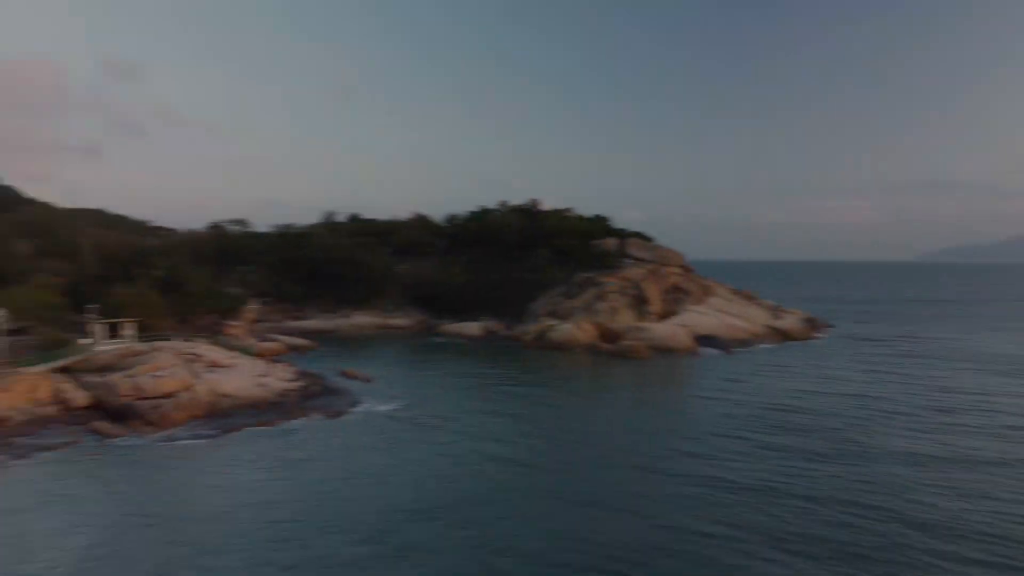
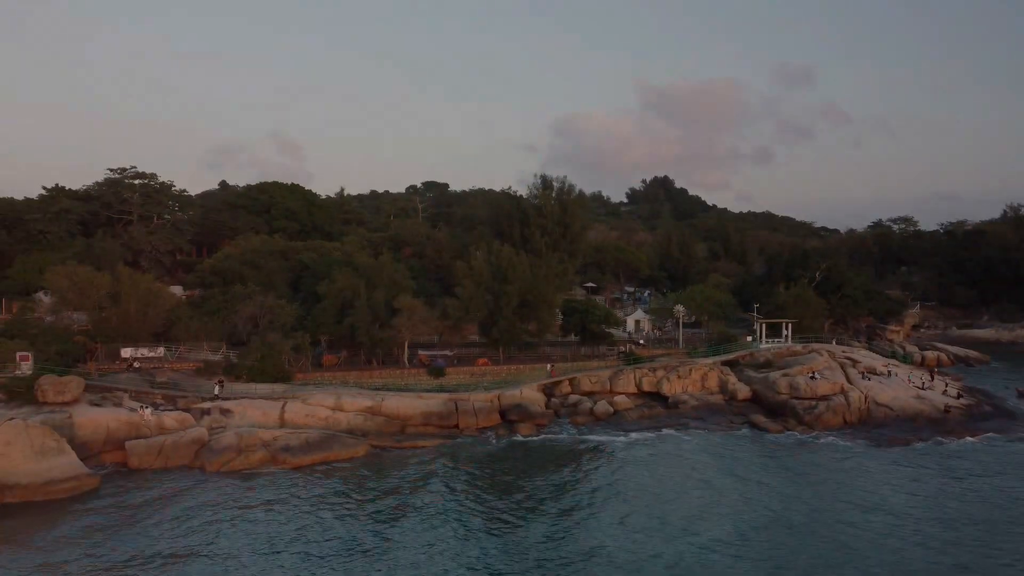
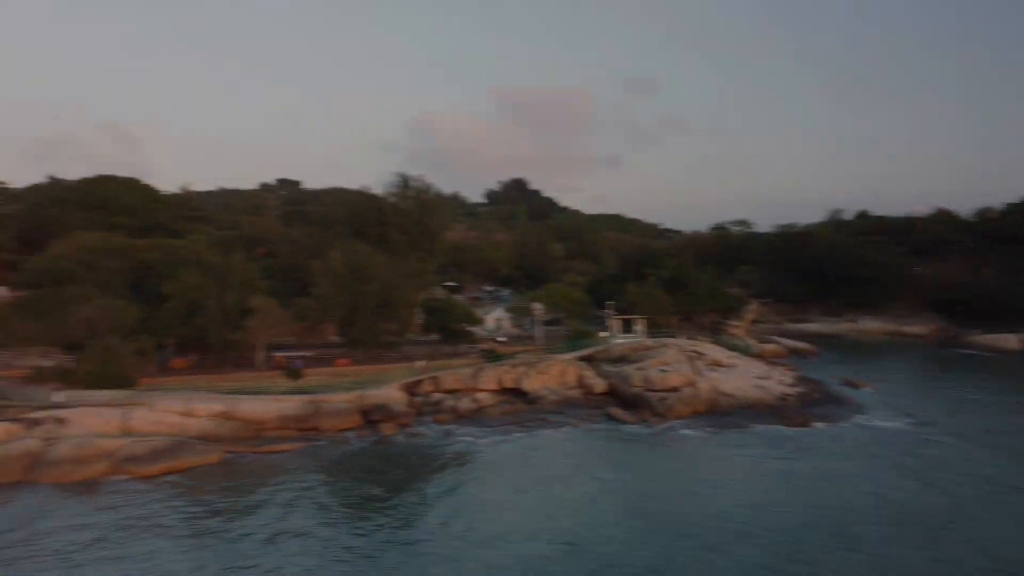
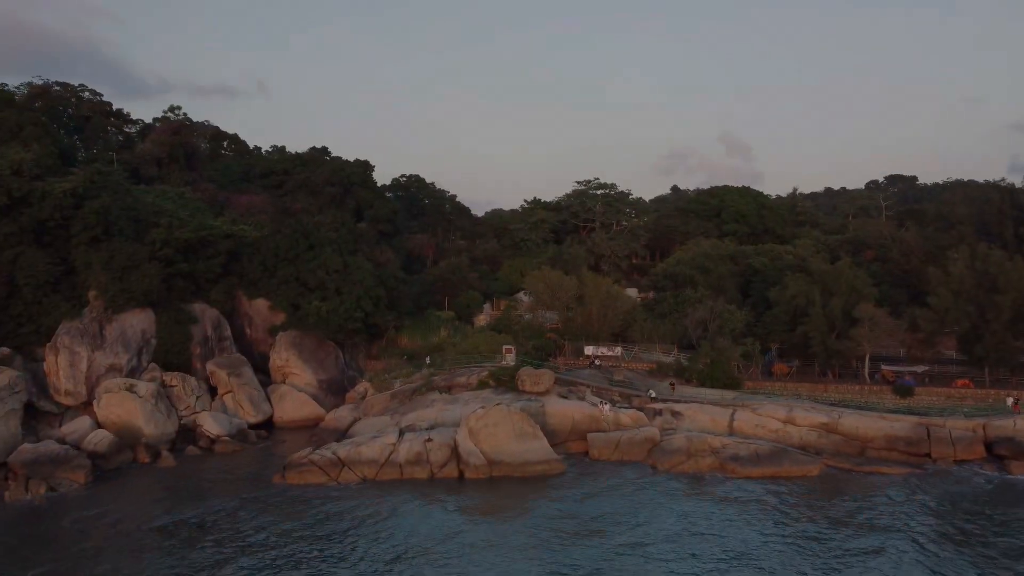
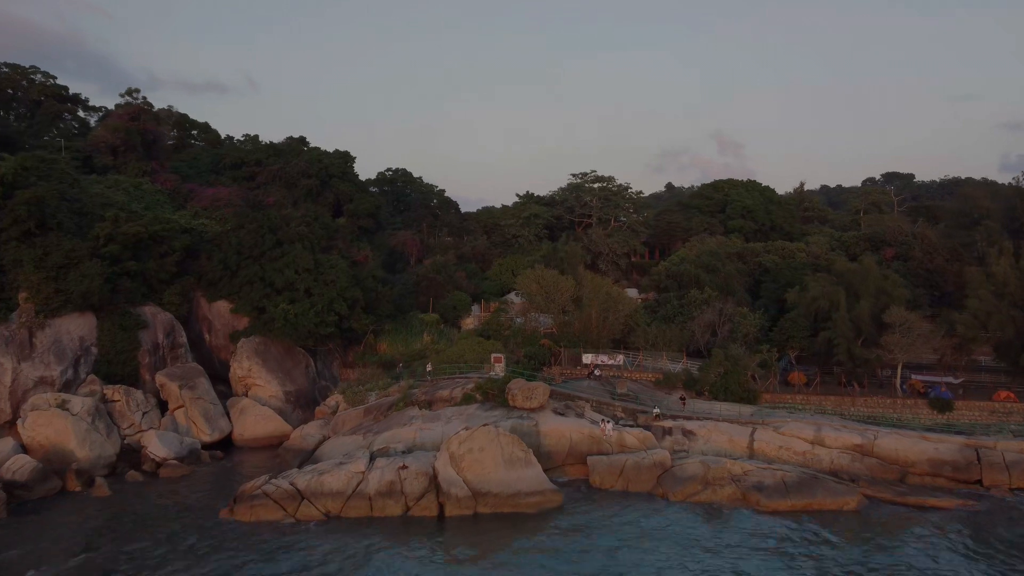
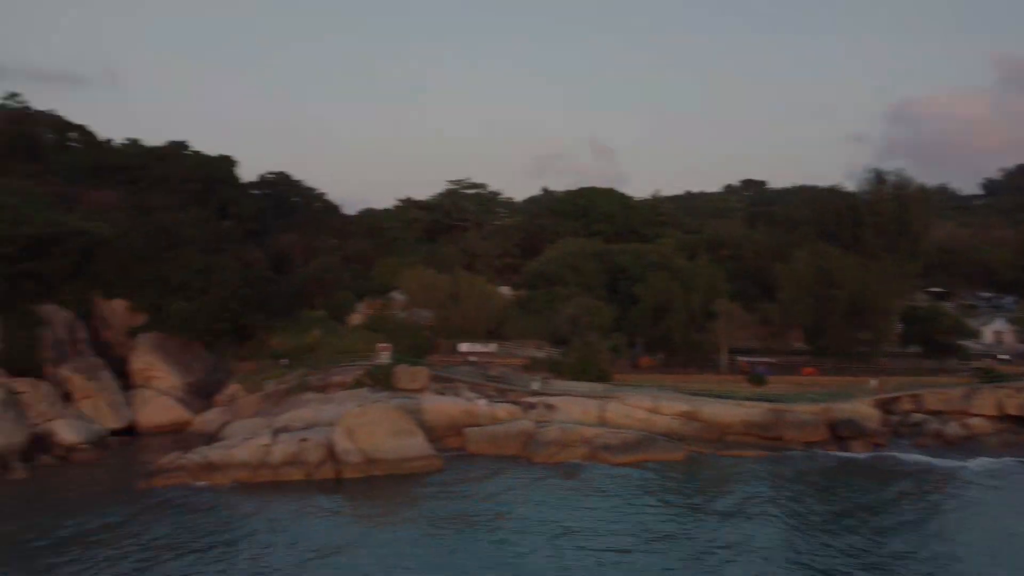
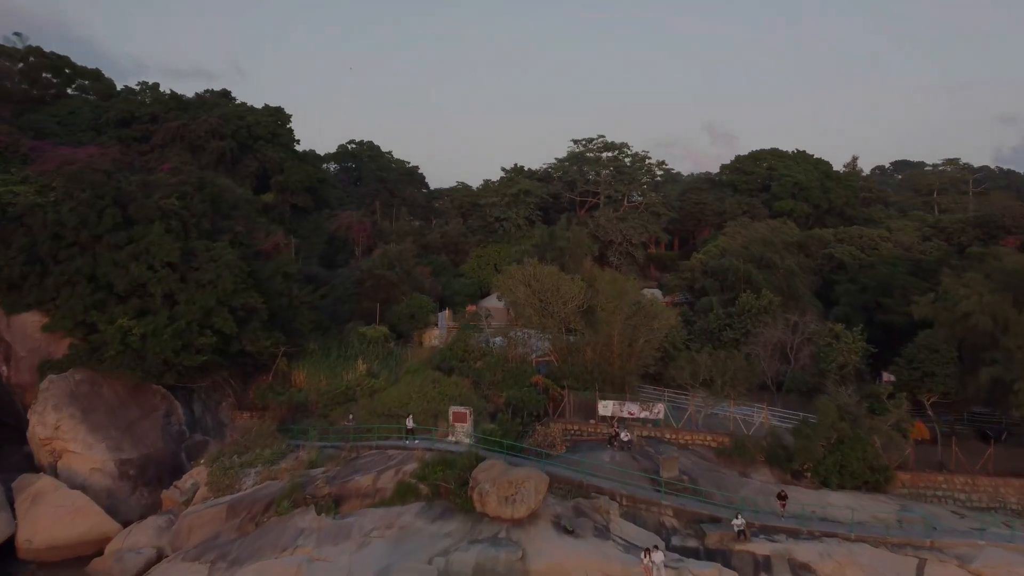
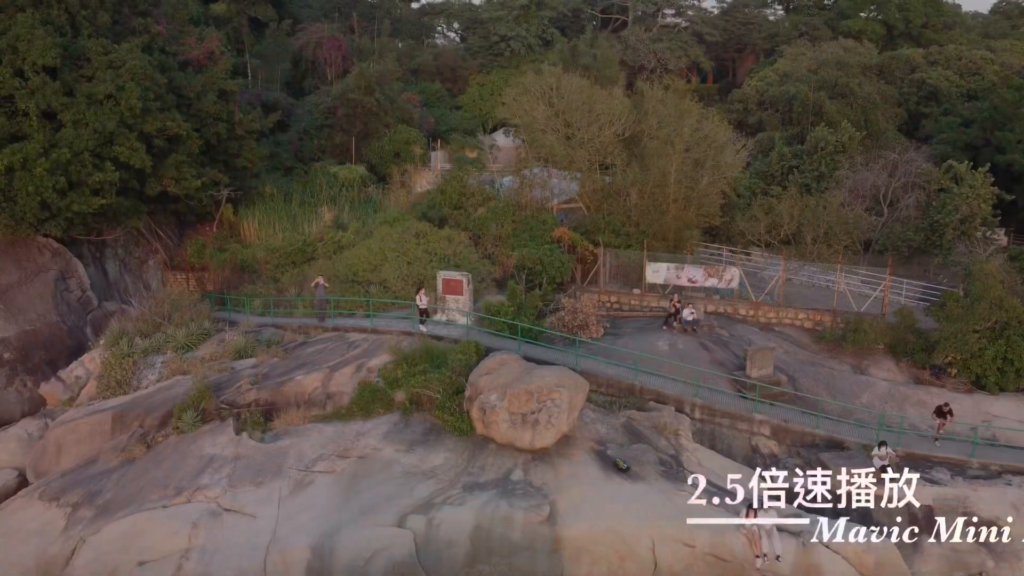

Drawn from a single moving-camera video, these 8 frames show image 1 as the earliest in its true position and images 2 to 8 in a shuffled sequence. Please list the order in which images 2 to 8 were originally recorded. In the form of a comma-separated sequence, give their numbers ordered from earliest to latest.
3, 2, 6, 4, 5, 7, 8
